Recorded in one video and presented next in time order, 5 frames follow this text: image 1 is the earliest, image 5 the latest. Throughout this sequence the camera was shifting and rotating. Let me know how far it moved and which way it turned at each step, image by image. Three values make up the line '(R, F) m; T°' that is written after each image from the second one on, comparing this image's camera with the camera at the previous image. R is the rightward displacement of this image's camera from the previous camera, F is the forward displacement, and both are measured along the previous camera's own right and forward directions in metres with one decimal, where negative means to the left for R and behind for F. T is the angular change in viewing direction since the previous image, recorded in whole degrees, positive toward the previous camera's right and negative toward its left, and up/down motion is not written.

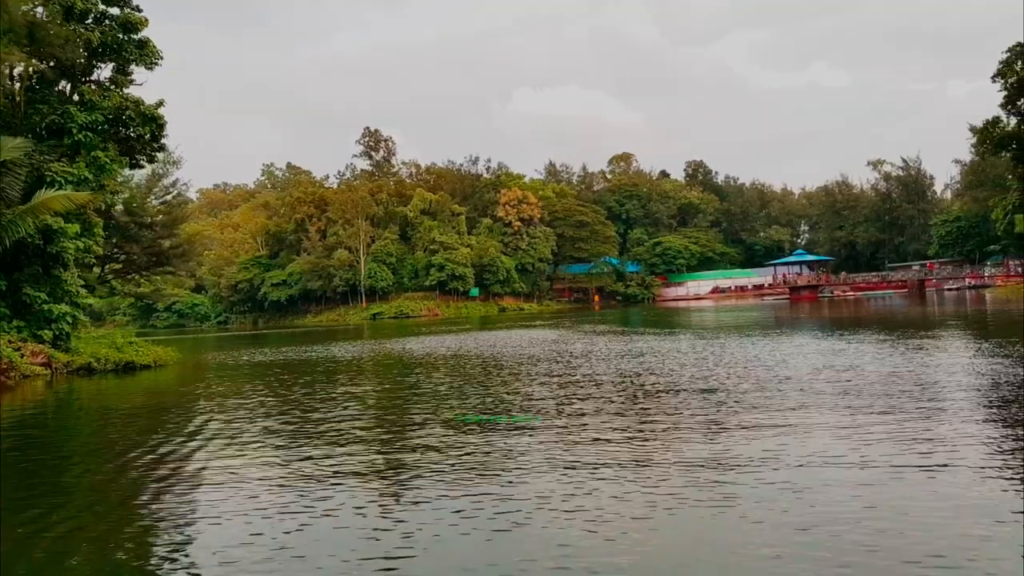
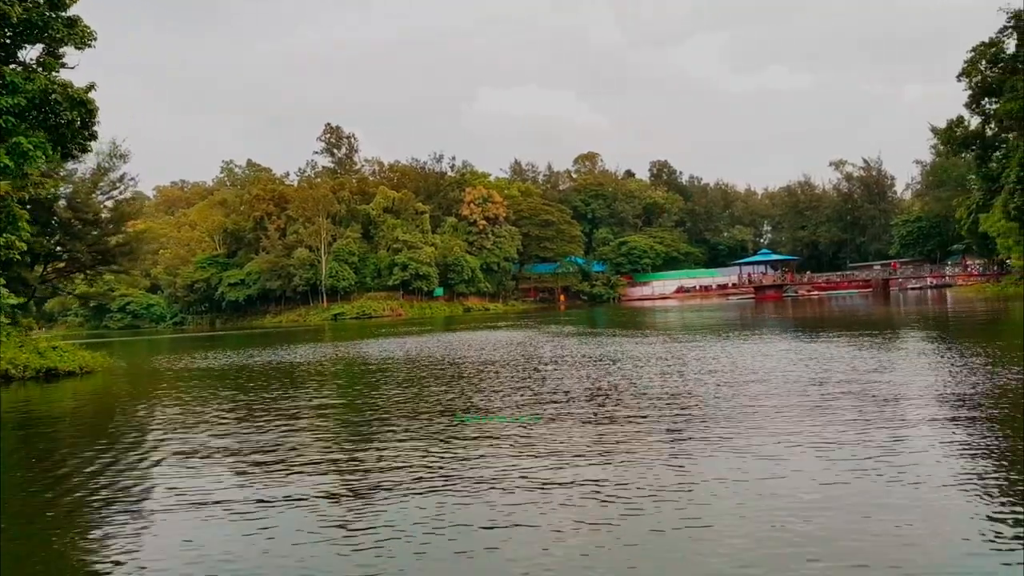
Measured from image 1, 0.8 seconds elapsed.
(0.0, +0.5) m; +2°
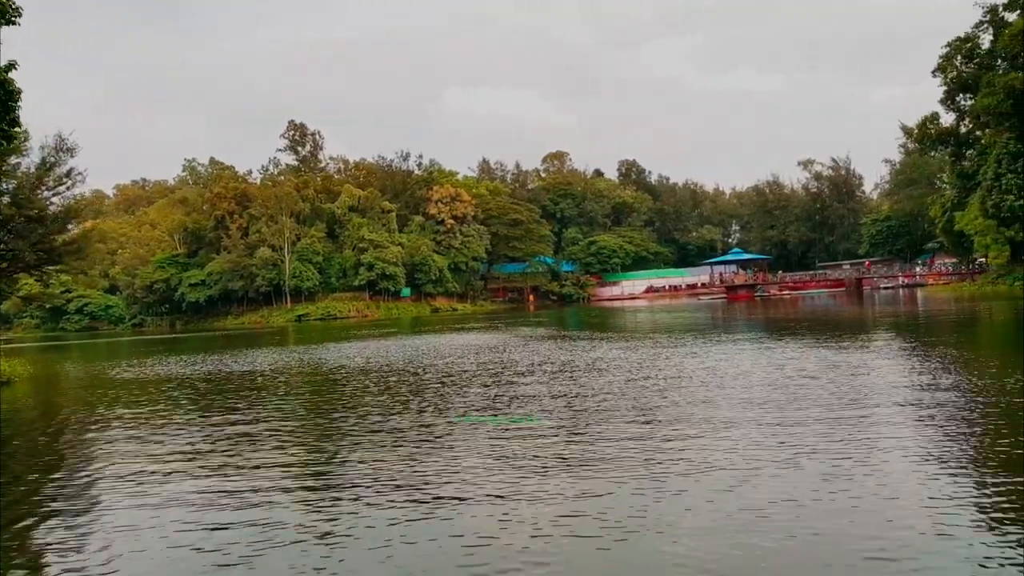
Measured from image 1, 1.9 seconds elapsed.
(0.0, +0.6) m; +2°
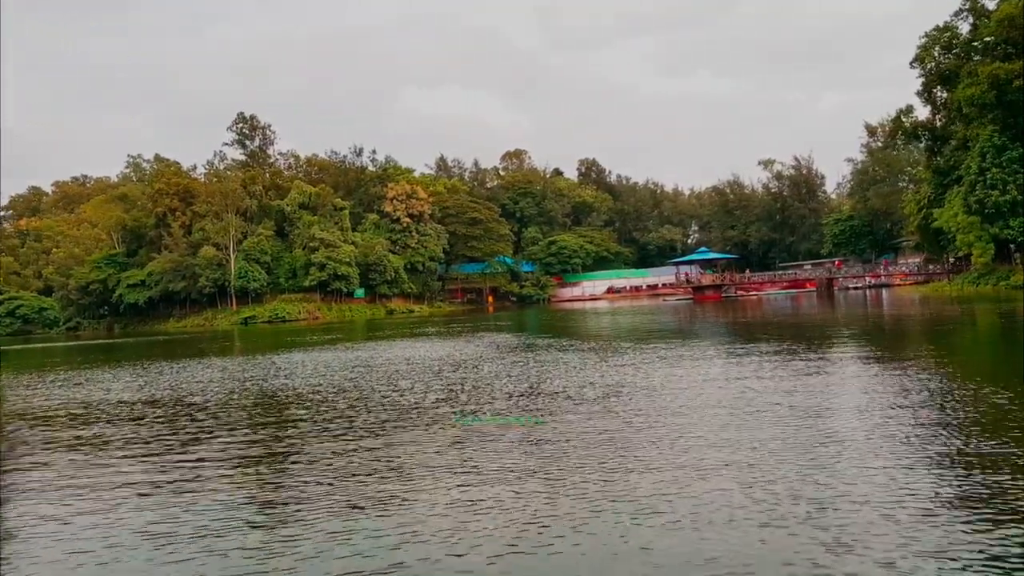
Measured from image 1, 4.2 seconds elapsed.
(0.0, +1.2) m; +3°
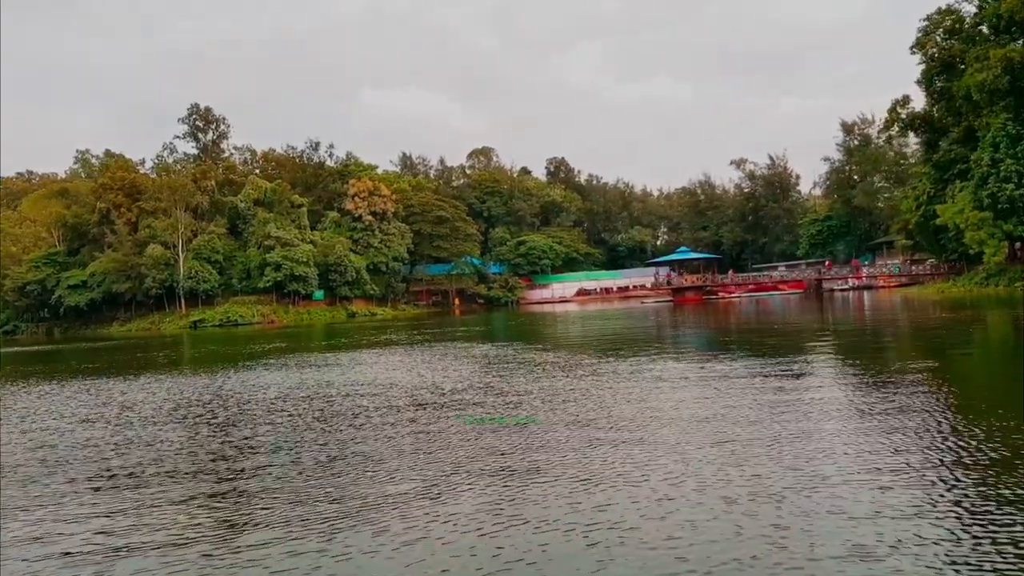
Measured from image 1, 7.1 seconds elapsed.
(-0.1, +1.6) m; +2°
